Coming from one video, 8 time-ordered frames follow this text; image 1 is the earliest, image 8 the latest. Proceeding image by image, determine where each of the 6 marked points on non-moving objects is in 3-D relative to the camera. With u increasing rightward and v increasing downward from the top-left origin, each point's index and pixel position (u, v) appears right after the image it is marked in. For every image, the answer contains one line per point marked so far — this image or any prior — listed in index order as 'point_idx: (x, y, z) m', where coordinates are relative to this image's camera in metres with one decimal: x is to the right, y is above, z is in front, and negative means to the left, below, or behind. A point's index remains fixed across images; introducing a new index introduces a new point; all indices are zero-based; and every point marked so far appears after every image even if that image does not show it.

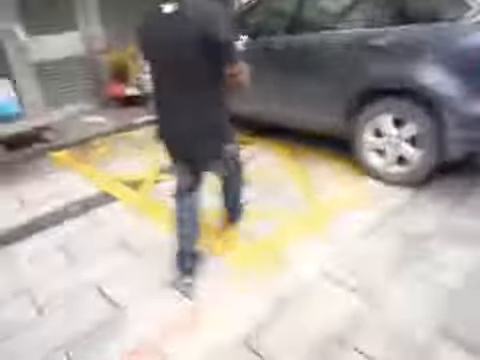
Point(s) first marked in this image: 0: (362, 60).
0: (+1.3, +1.3, +4.2) m
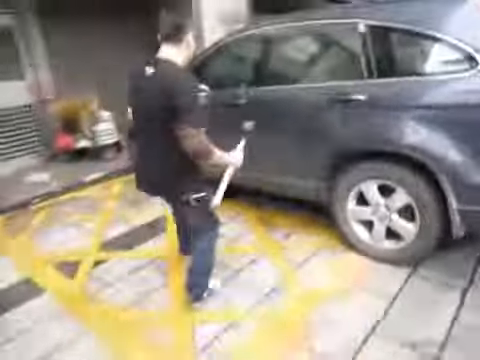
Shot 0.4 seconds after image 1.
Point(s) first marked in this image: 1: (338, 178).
0: (+0.9, +0.5, +3.6) m
1: (+1.0, 0.0, +3.7) m
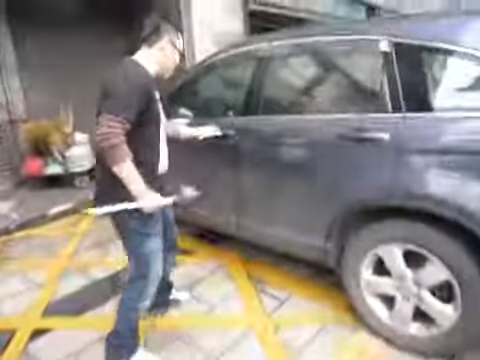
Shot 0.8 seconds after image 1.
0: (+0.8, +0.1, +2.8) m
1: (+0.9, -0.5, +2.9) m
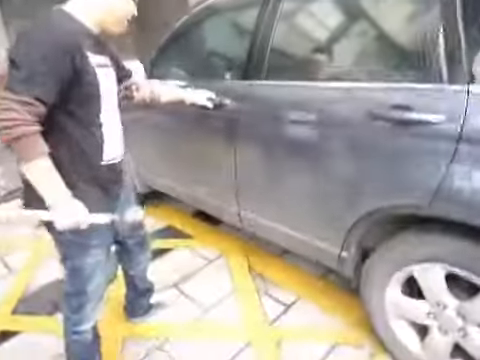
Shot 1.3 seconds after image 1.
0: (+0.8, +0.1, +2.1) m
1: (+0.8, -0.4, +2.3) m
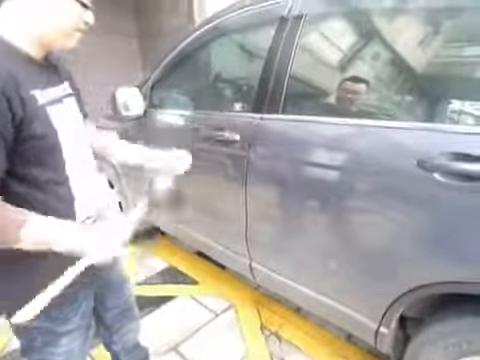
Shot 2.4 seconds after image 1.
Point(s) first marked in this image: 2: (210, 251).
0: (+0.8, -0.1, +1.7) m
1: (+0.9, -0.7, +1.8) m
2: (-0.2, -0.5, +2.9) m
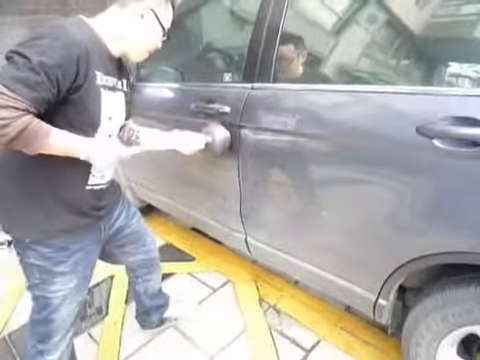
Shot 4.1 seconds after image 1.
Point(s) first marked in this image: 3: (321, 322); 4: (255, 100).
0: (+0.8, 0.0, +1.6) m
1: (+0.9, -0.5, +1.8) m
2: (-0.3, -0.4, +2.8) m
3: (+0.5, -1.0, +2.5) m
4: (+0.1, +0.5, +2.1) m
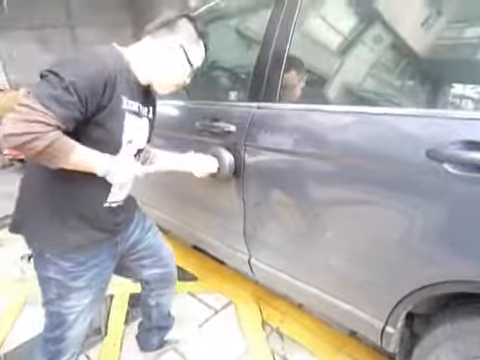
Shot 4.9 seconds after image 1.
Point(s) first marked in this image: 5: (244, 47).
0: (+0.8, -0.1, +1.6) m
1: (+0.9, -0.6, +1.7) m
2: (-0.2, -0.5, +2.8) m
3: (+0.6, -1.1, +2.4) m
4: (+0.1, +0.3, +2.1) m
5: (0.0, +0.8, +2.4) m
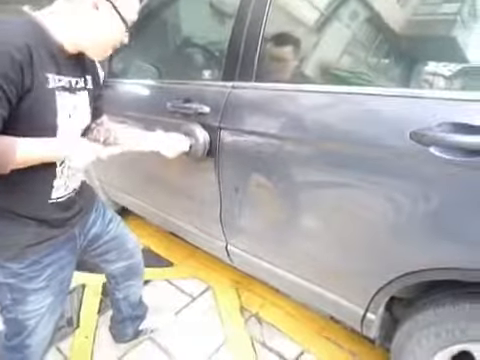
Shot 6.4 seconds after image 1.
0: (+0.7, 0.0, +1.5) m
1: (+0.8, -0.5, +1.7) m
2: (-0.4, -0.4, +2.7) m
3: (+0.4, -1.0, +2.4) m
4: (0.0, +0.4, +2.0) m
5: (-0.1, +0.9, +2.2) m
